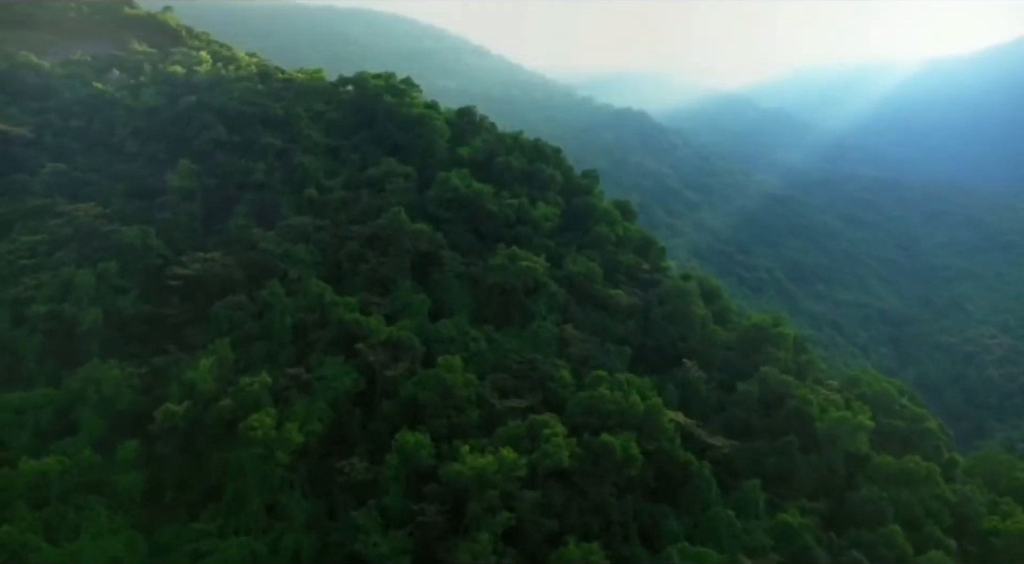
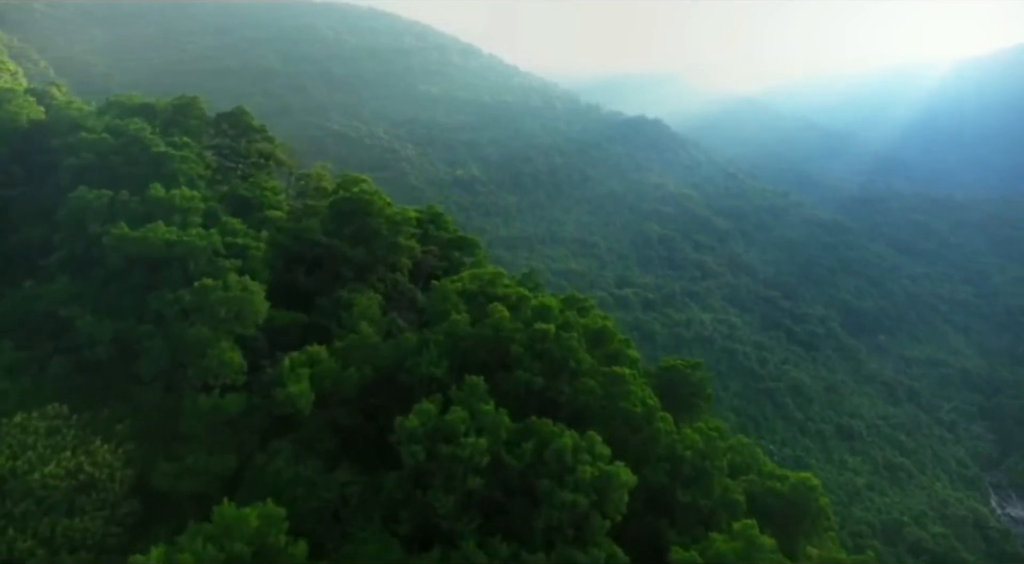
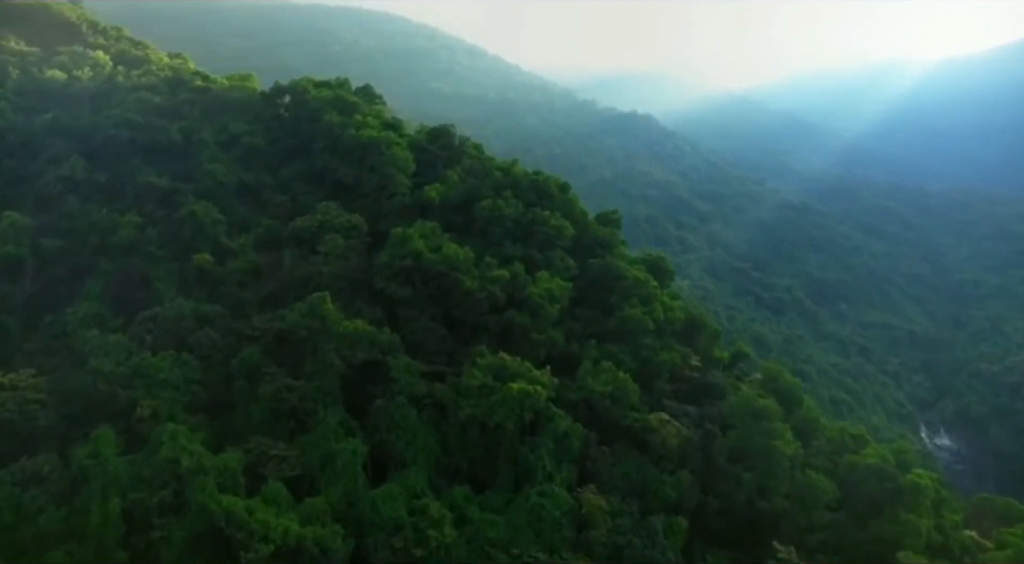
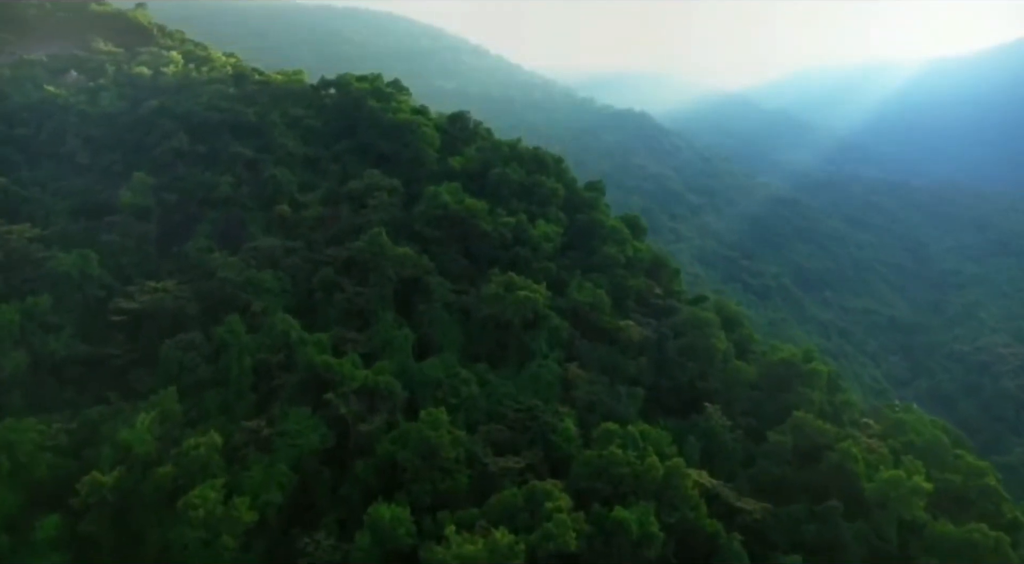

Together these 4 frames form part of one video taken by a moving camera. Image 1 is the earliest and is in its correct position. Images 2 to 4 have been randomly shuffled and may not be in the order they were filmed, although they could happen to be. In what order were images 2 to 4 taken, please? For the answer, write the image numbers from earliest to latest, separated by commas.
4, 3, 2
